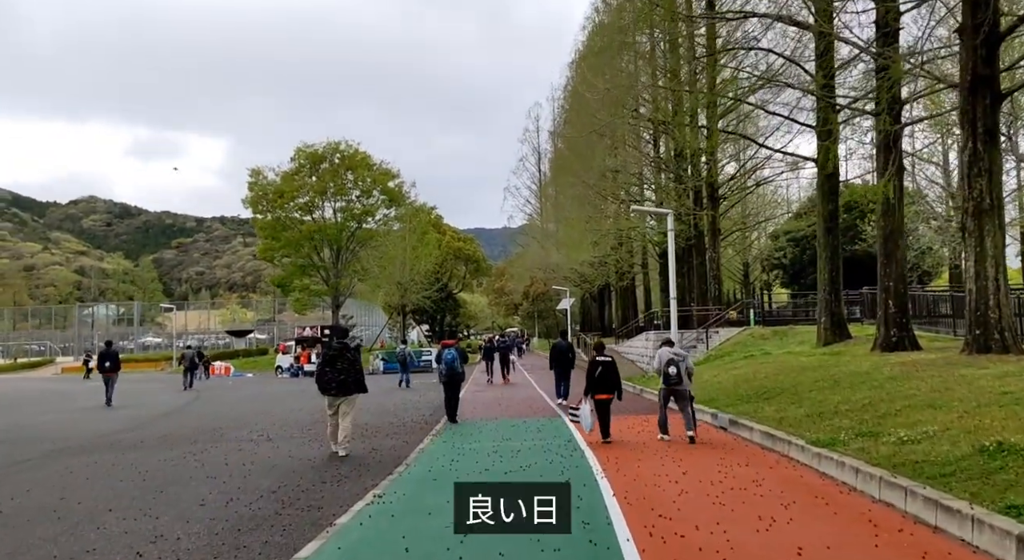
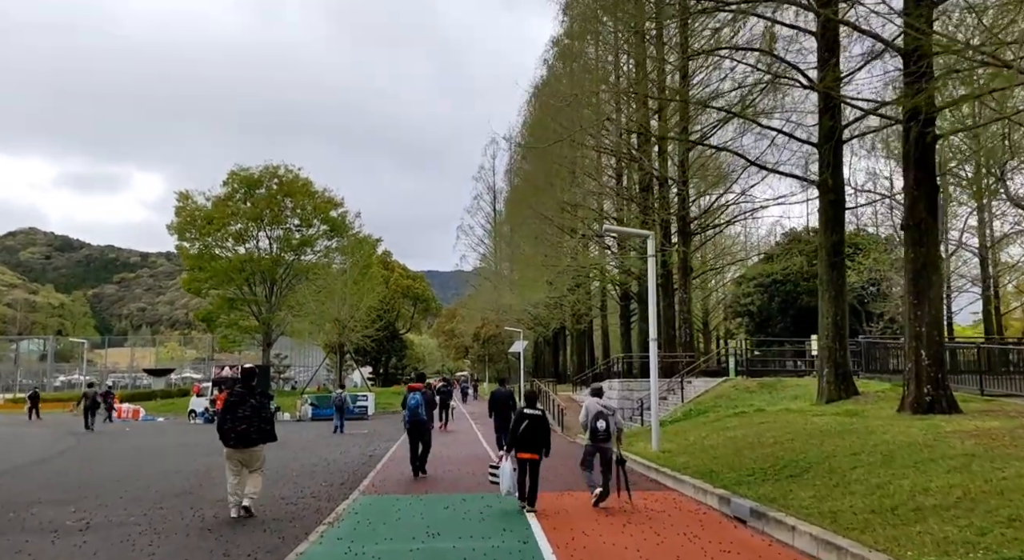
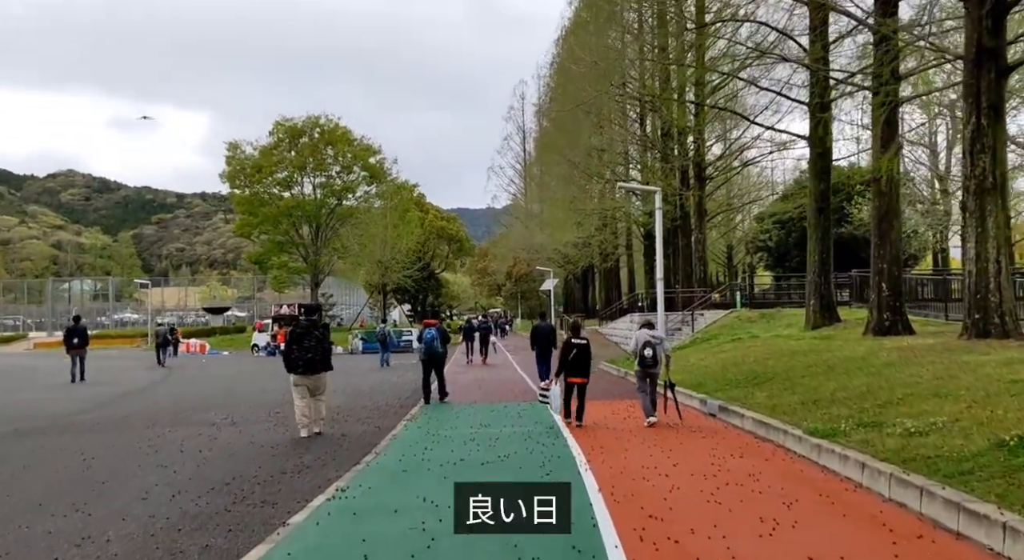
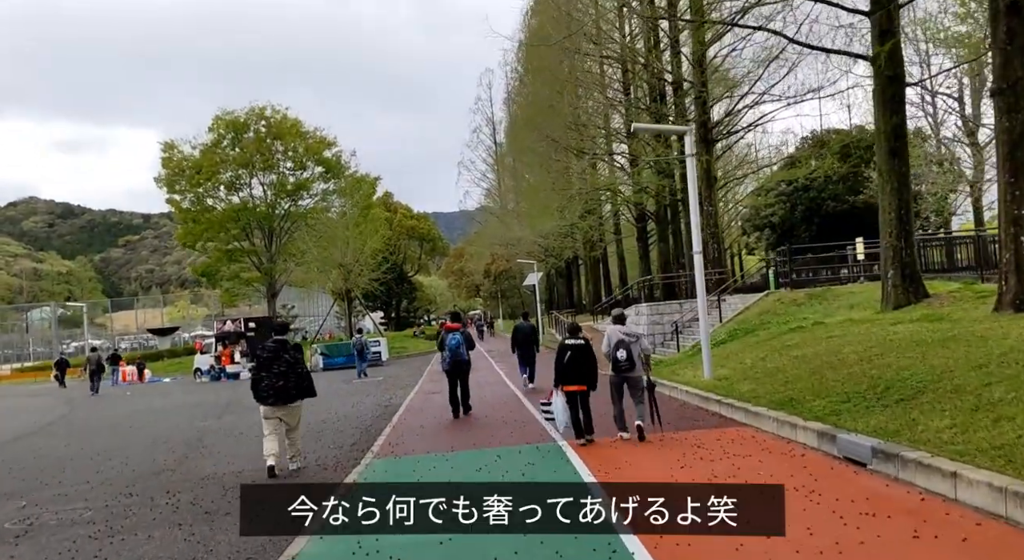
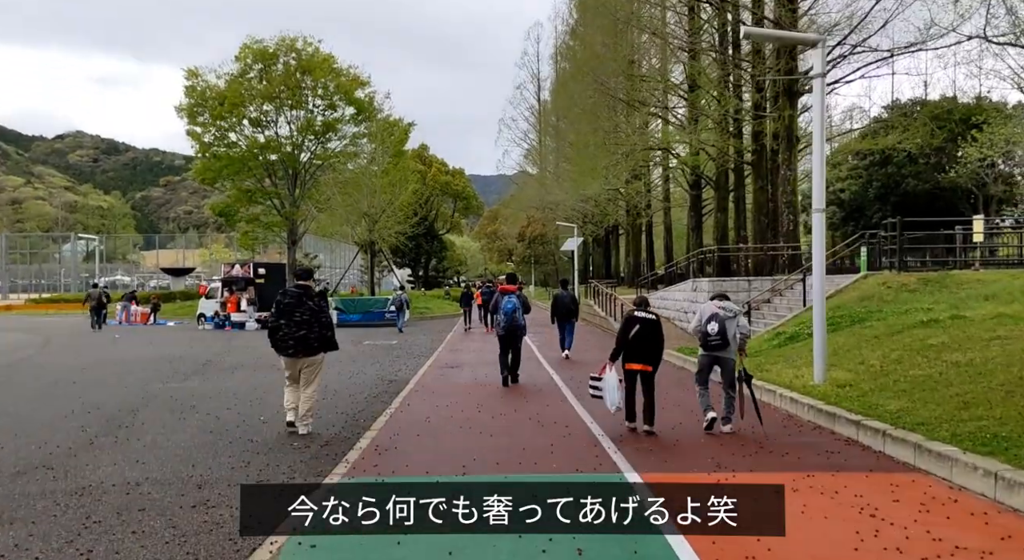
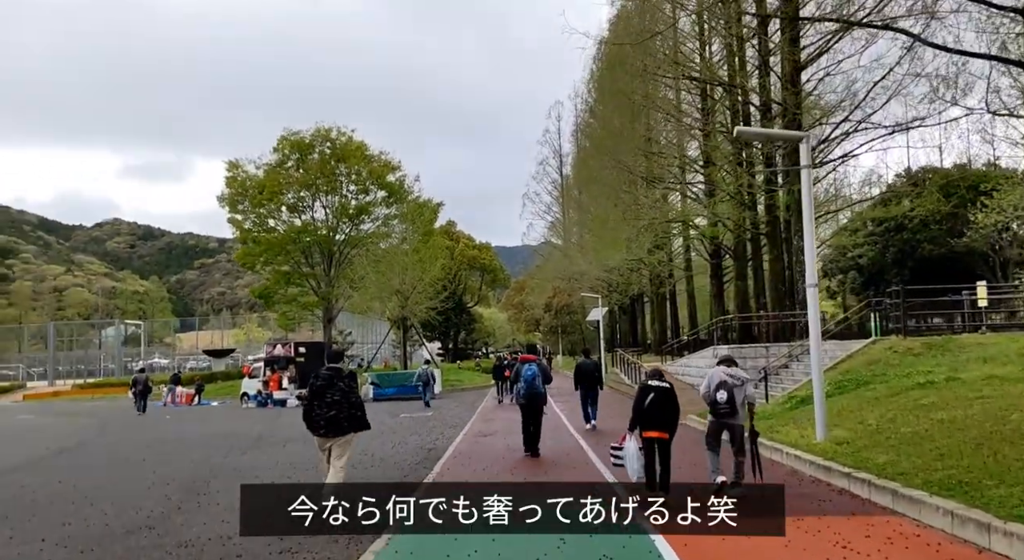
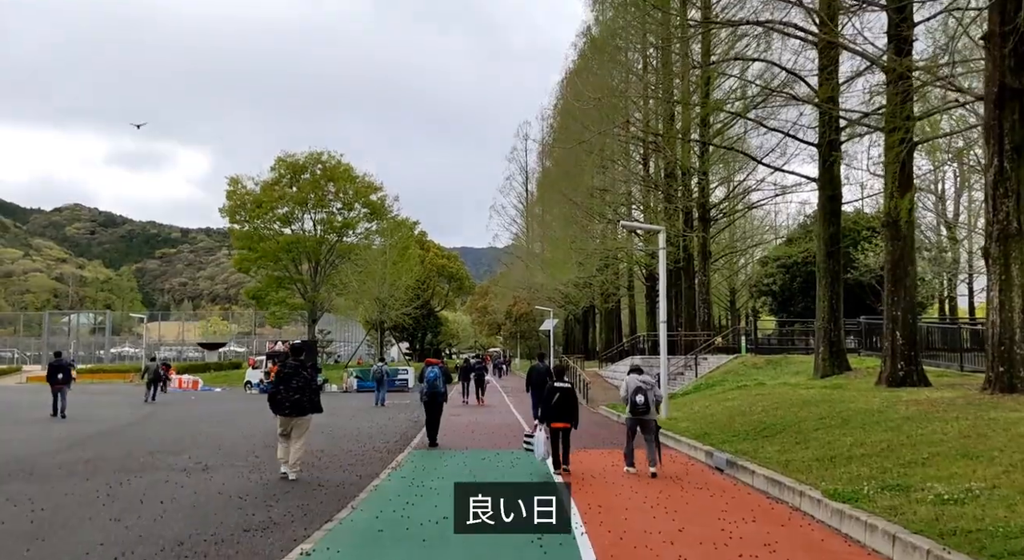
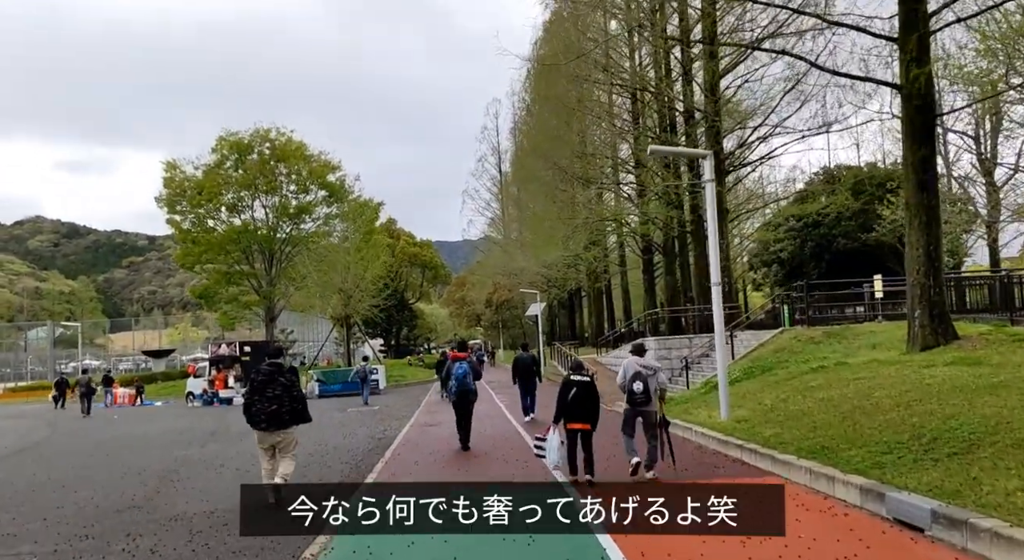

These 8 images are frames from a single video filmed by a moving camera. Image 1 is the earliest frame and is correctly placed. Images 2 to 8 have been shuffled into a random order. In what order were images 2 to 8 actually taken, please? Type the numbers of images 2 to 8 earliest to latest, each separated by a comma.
3, 7, 2, 4, 8, 6, 5
